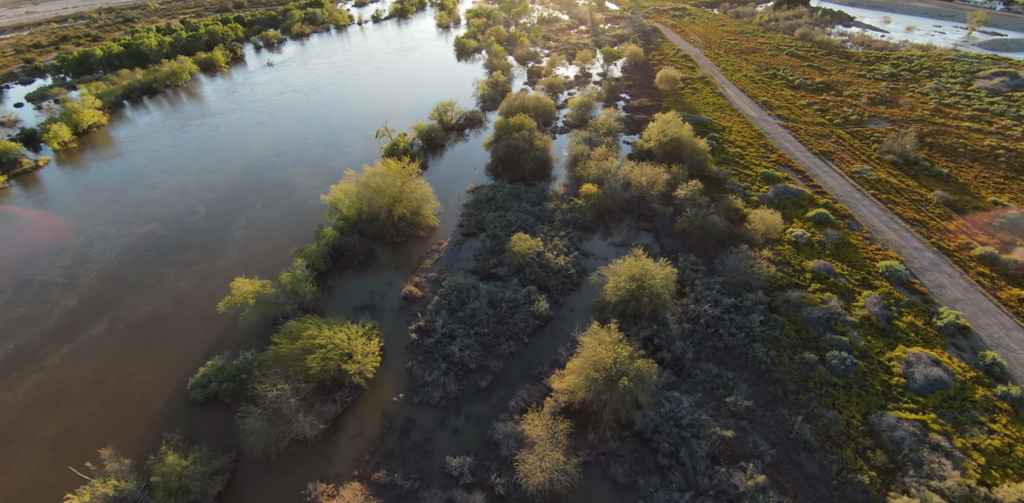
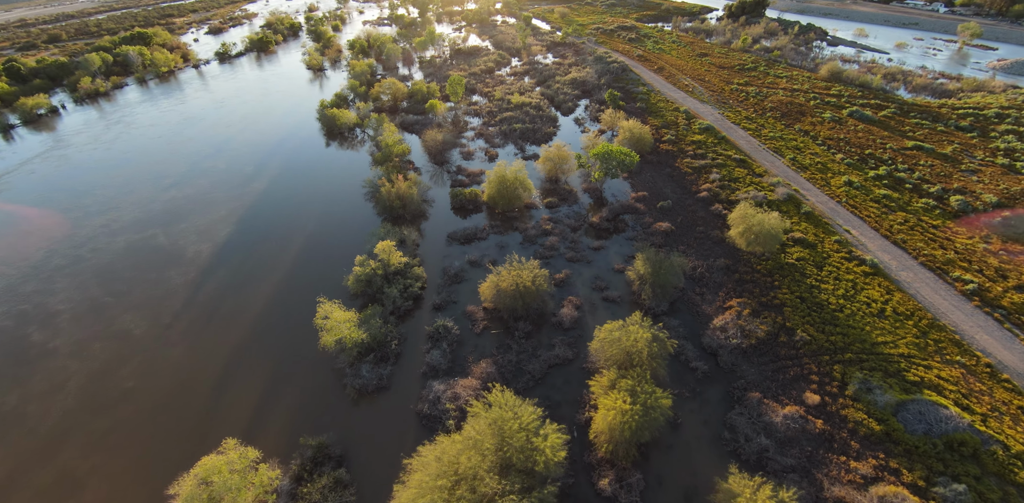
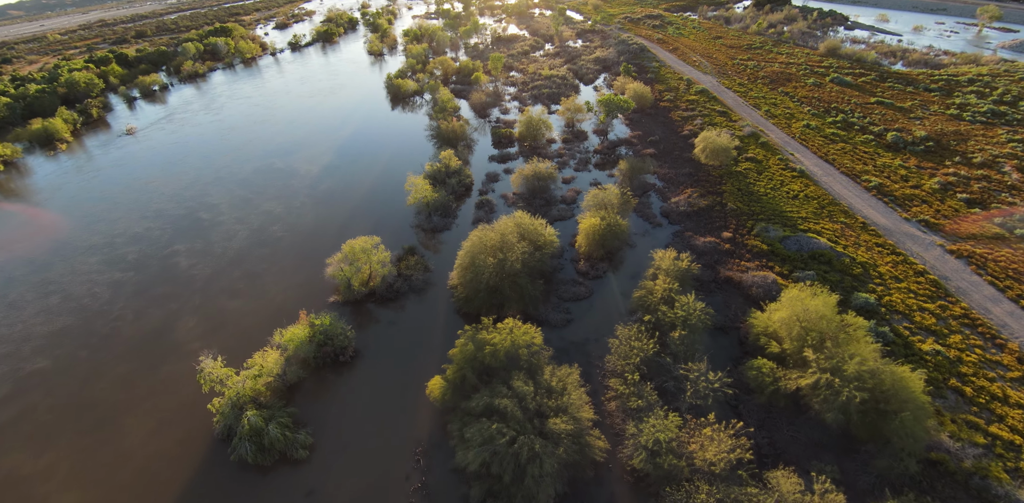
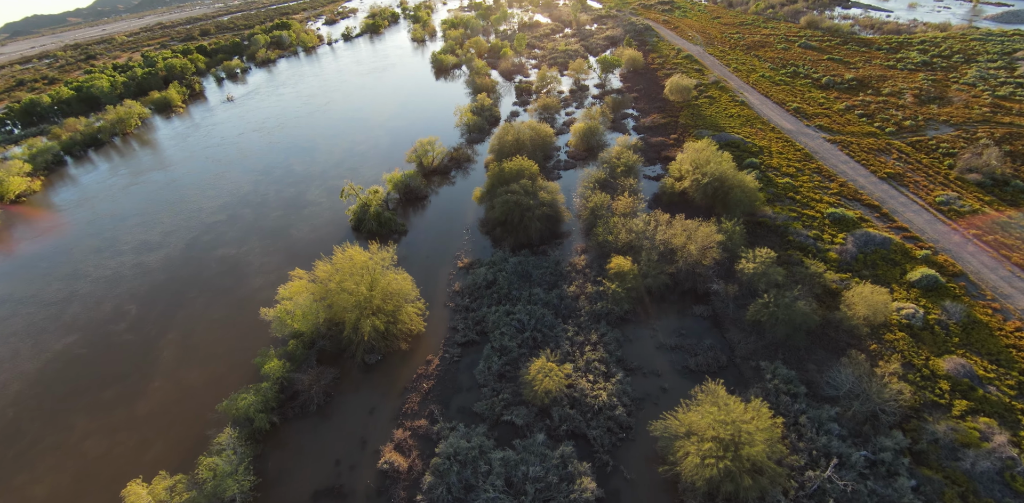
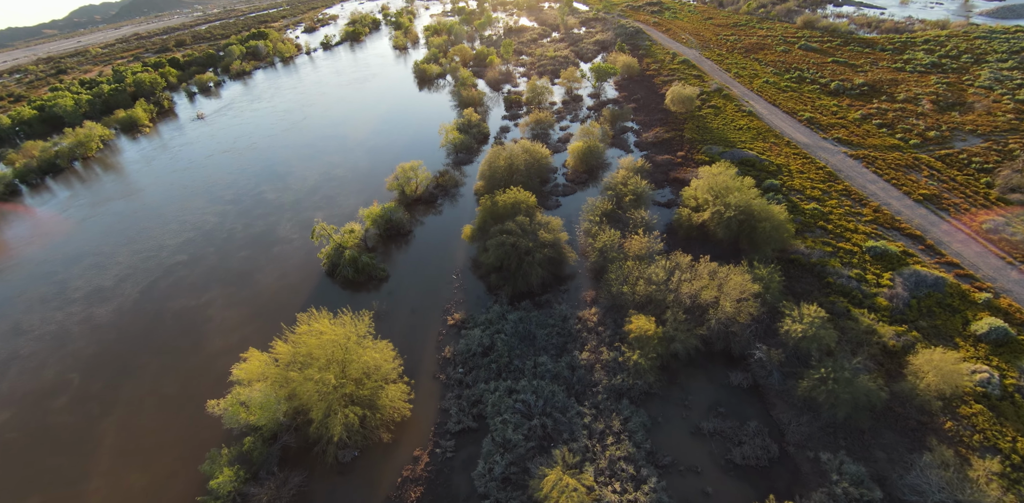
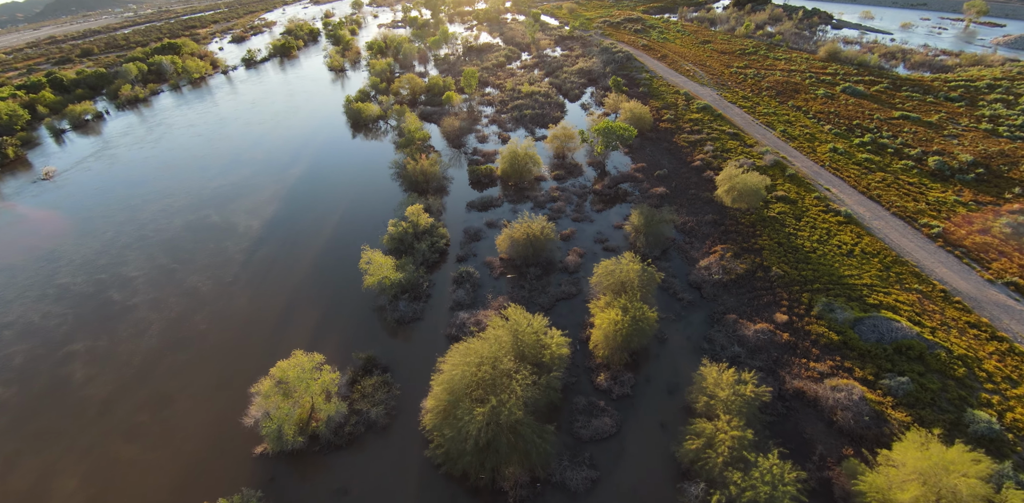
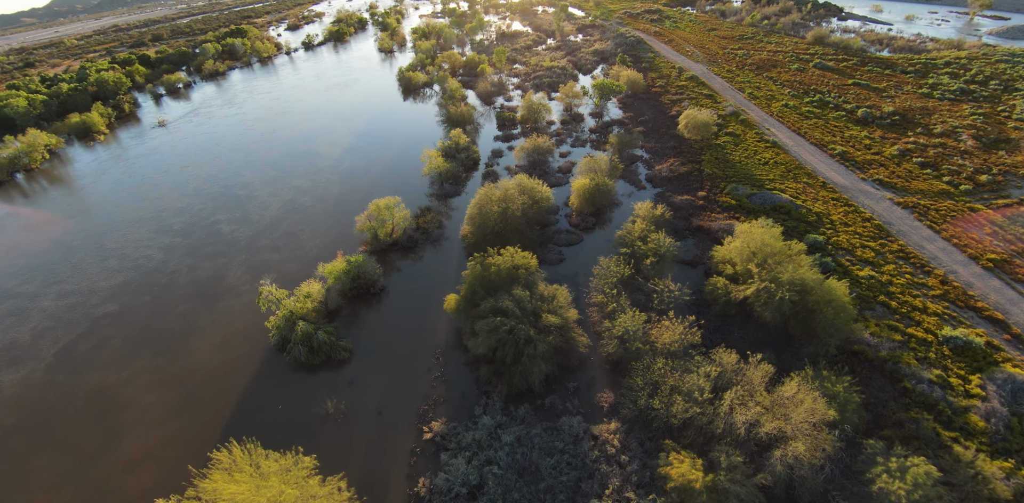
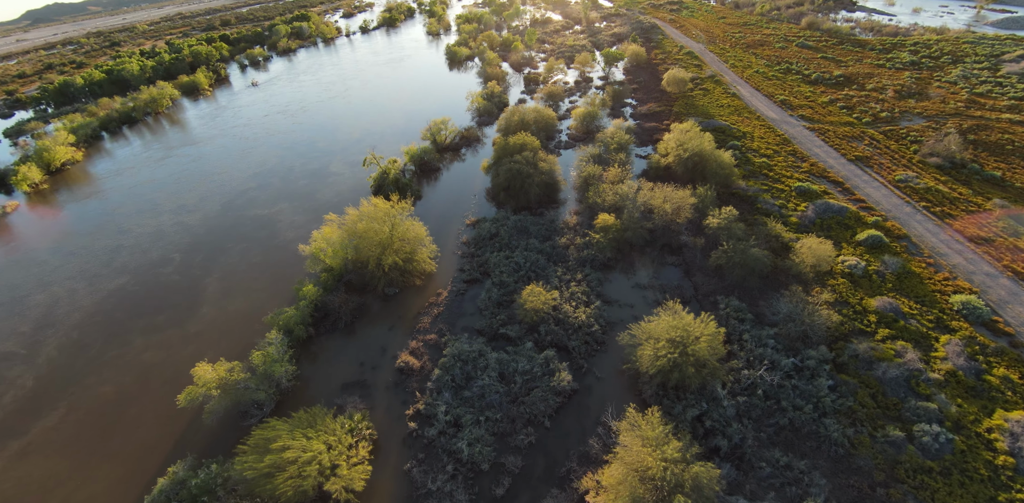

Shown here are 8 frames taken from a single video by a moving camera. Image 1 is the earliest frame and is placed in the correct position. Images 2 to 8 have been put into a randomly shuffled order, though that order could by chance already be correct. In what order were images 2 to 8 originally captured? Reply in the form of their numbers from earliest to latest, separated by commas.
8, 4, 5, 7, 3, 6, 2
